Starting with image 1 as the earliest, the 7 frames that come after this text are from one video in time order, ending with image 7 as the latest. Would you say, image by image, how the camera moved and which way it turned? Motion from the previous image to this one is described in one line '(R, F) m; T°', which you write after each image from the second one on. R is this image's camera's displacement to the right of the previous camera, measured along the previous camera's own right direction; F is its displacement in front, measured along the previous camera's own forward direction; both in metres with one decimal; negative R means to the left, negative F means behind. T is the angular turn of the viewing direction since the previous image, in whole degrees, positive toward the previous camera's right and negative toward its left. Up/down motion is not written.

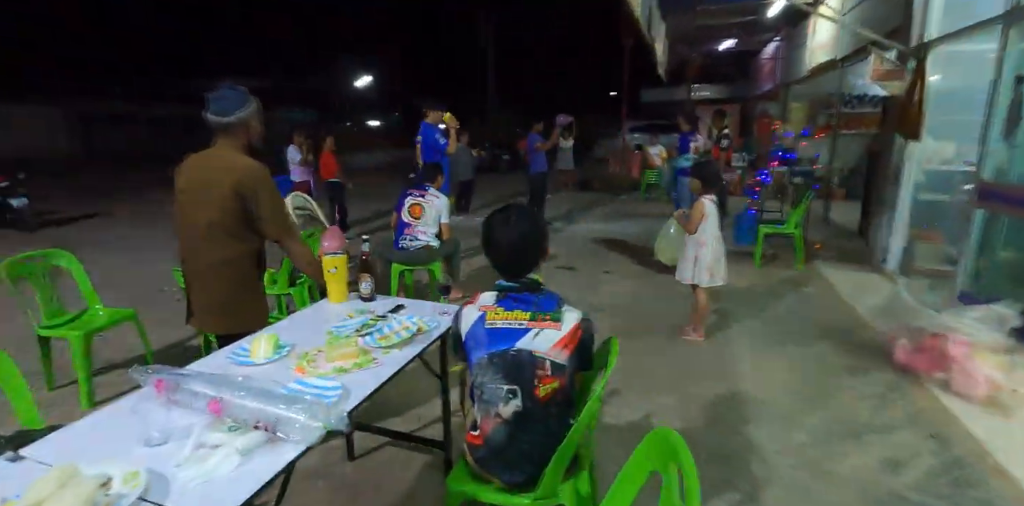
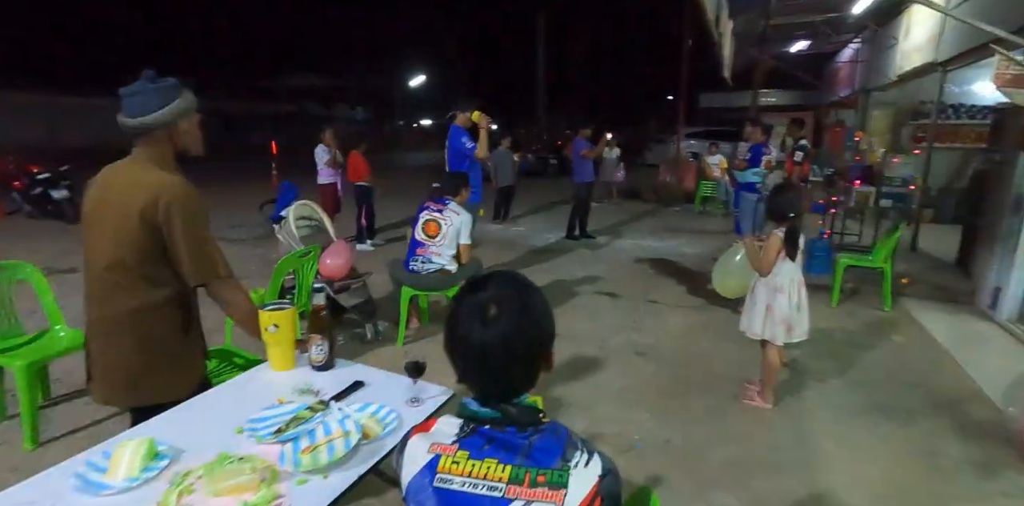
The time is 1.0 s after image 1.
(+0.1, +0.7) m; -5°
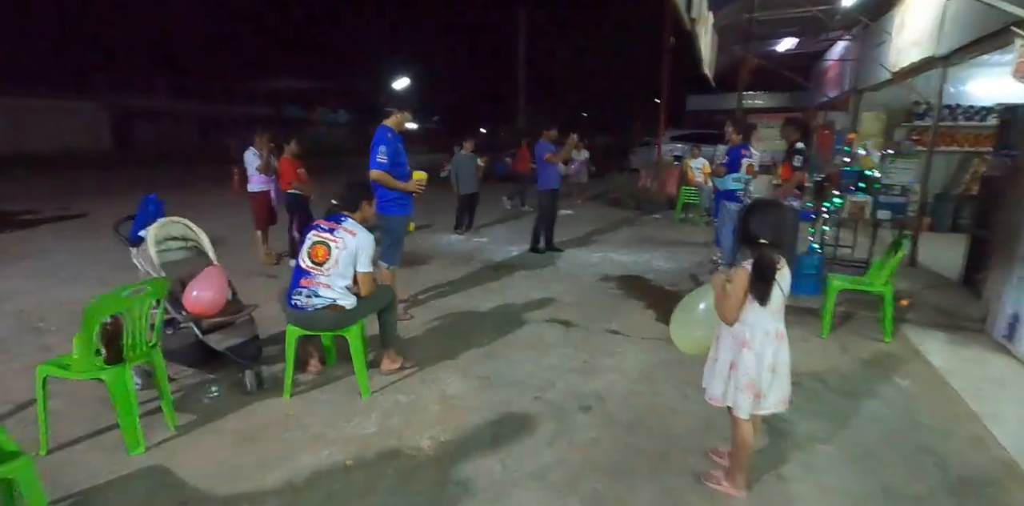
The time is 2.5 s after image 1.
(+0.5, +0.8) m; +1°
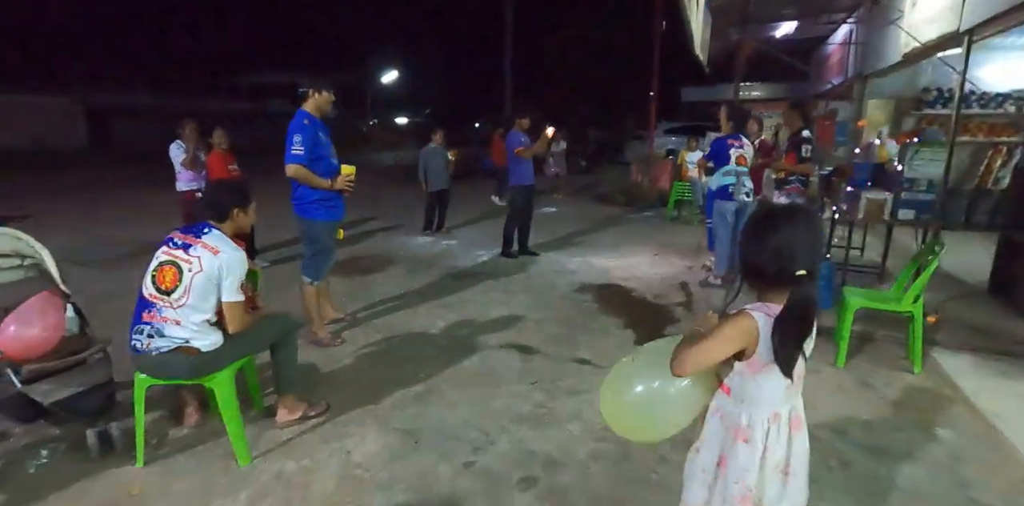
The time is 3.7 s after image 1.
(+0.3, +0.8) m; 0°
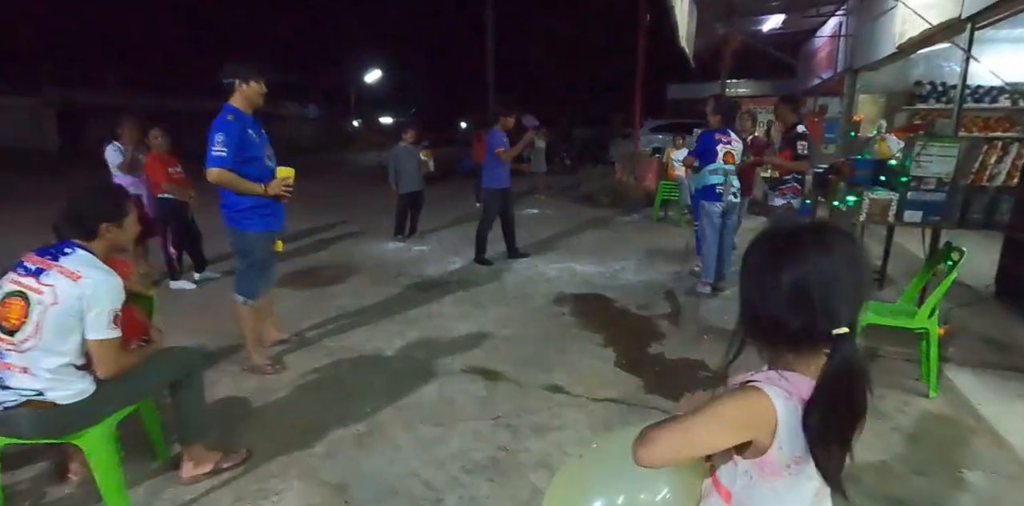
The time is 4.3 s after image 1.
(+0.2, +0.4) m; +1°
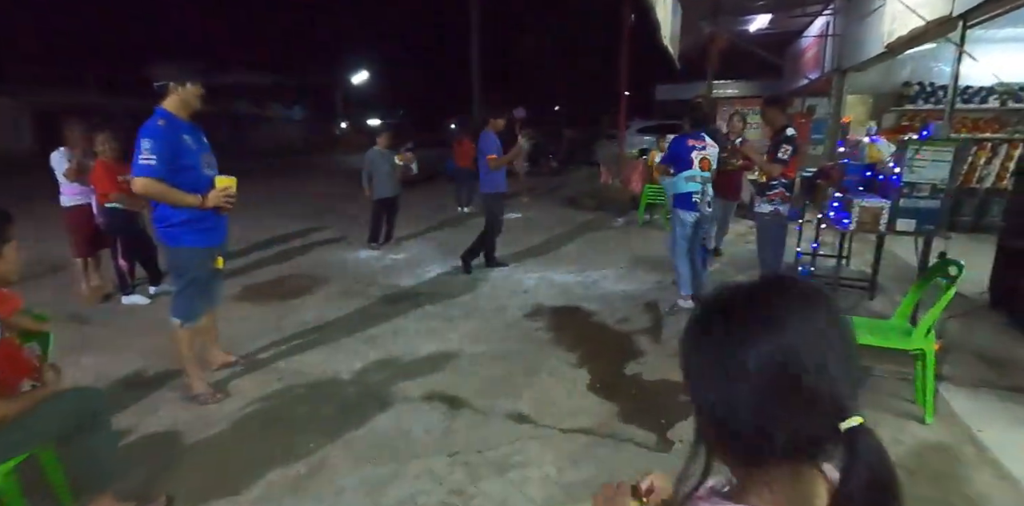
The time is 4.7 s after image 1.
(+0.2, +0.3) m; +1°
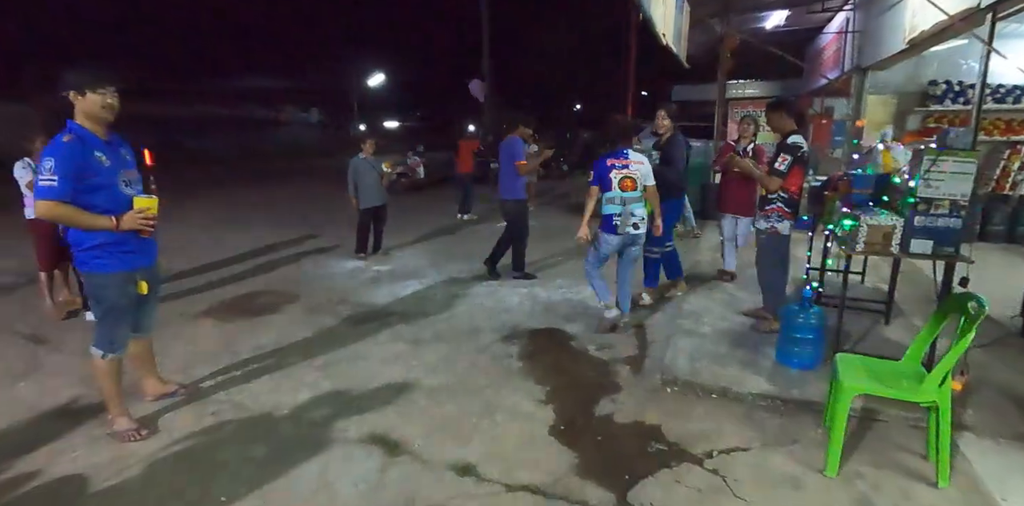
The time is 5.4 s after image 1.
(+0.4, +0.3) m; -2°
